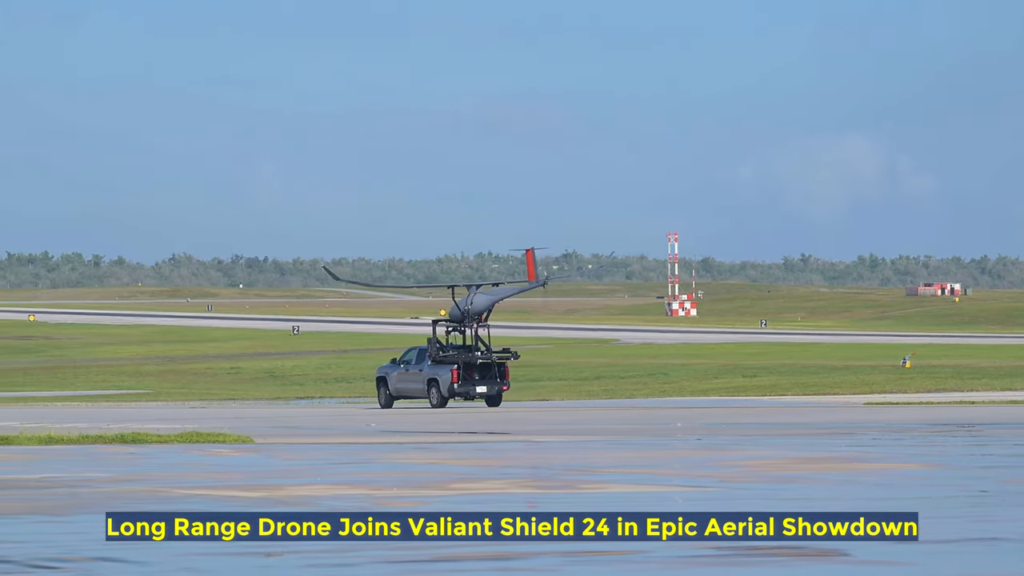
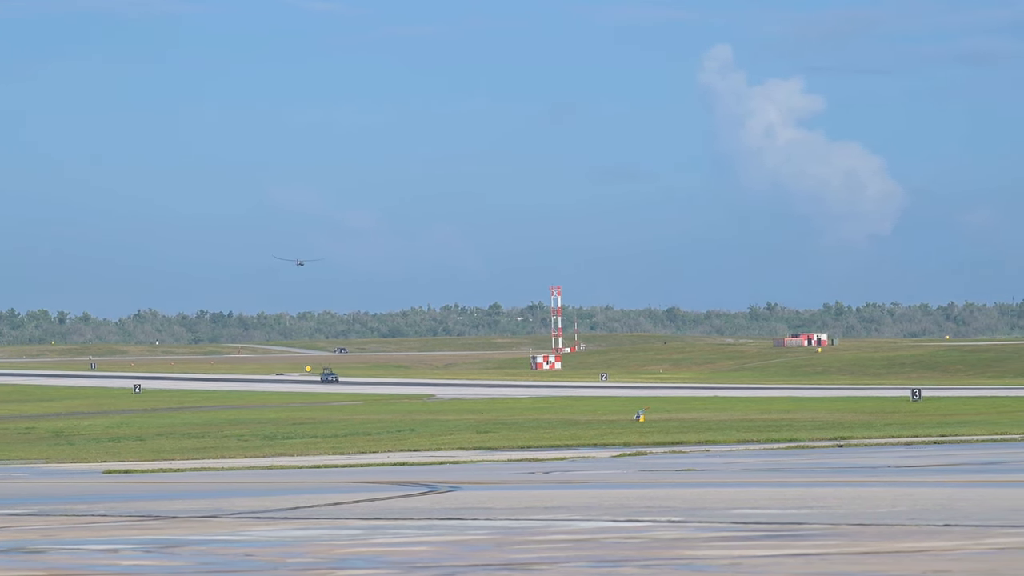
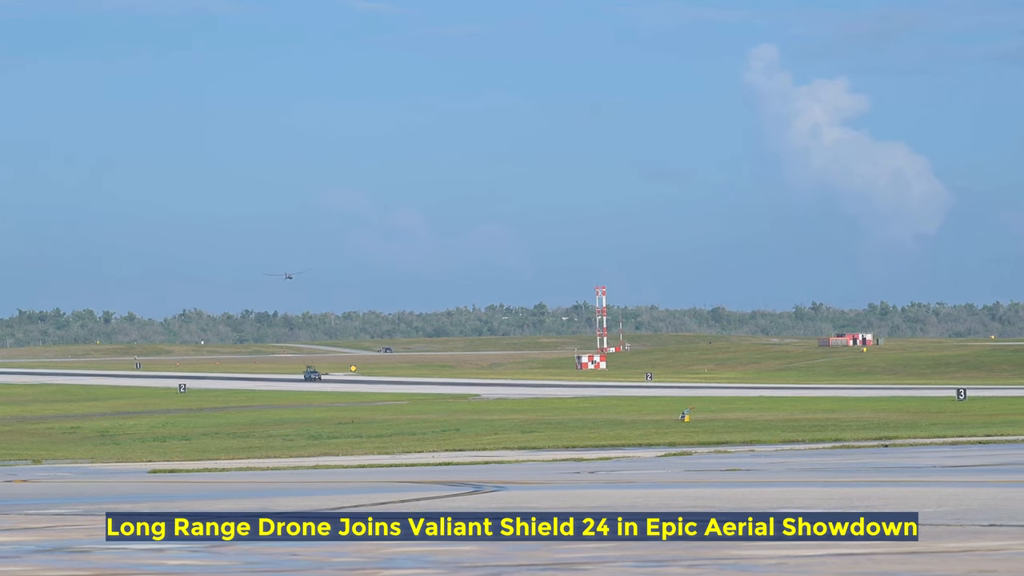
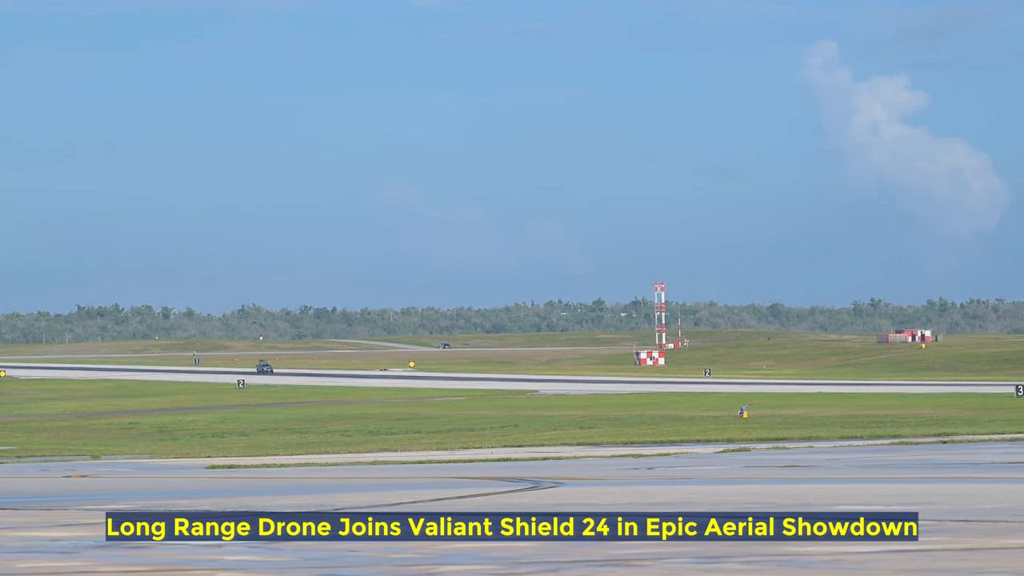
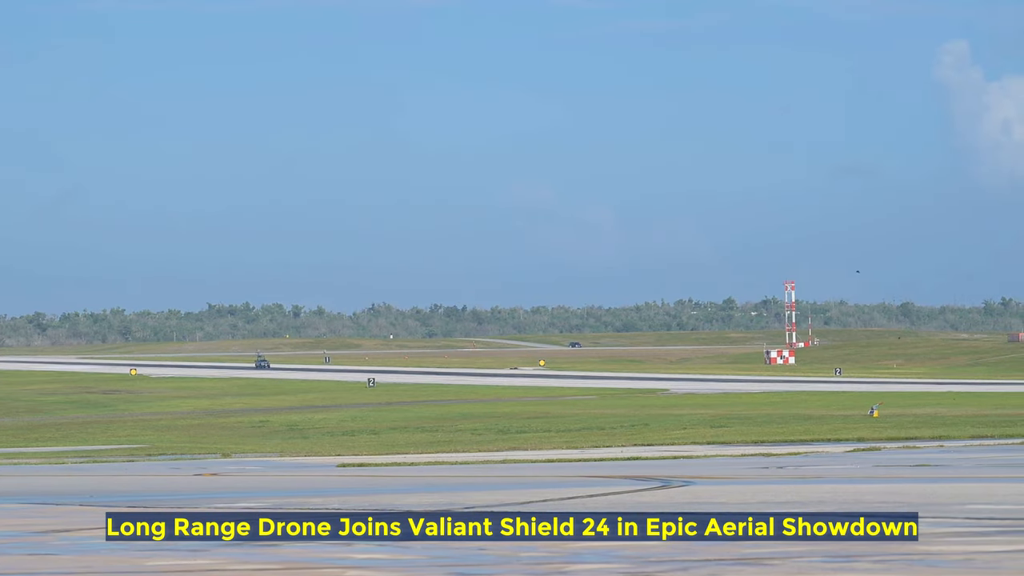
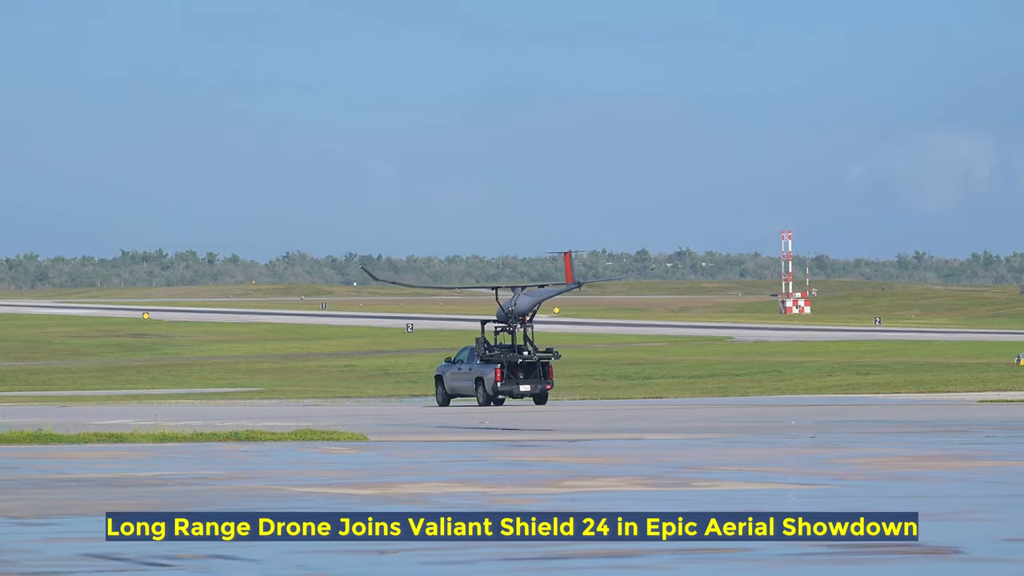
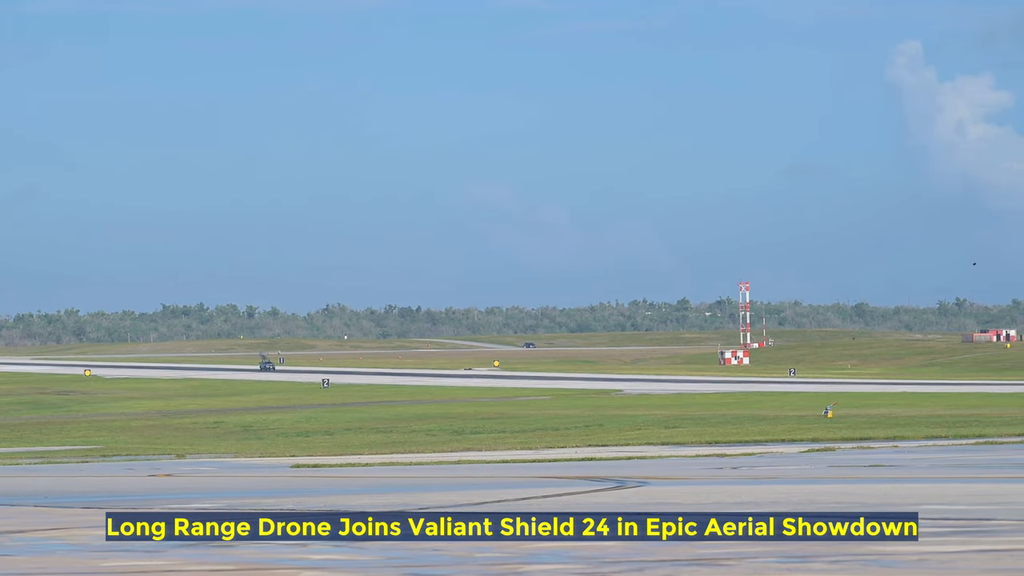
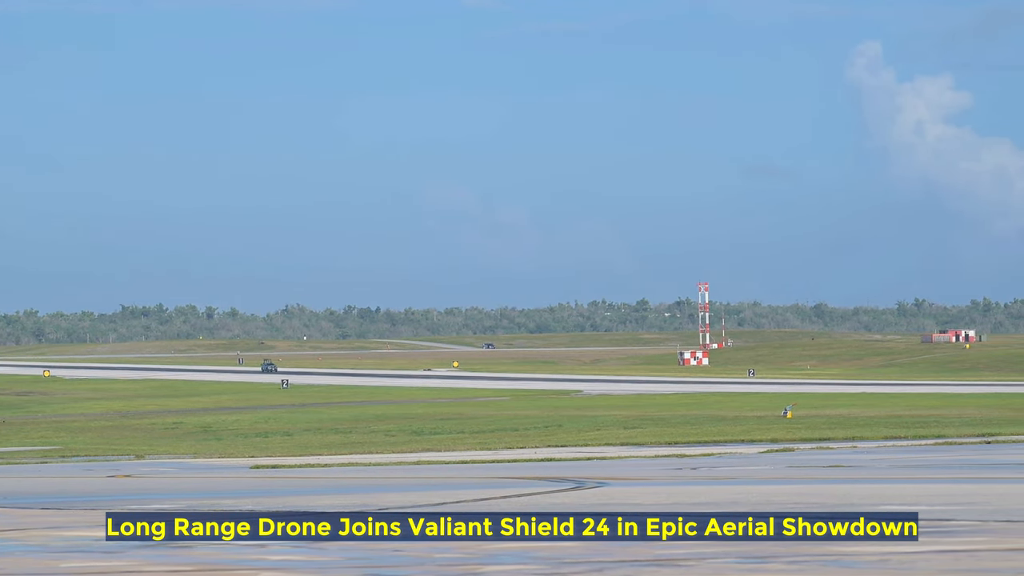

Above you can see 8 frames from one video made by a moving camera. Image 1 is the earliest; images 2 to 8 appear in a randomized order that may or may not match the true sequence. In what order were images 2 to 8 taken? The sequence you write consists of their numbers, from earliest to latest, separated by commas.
6, 5, 7, 8, 4, 3, 2
